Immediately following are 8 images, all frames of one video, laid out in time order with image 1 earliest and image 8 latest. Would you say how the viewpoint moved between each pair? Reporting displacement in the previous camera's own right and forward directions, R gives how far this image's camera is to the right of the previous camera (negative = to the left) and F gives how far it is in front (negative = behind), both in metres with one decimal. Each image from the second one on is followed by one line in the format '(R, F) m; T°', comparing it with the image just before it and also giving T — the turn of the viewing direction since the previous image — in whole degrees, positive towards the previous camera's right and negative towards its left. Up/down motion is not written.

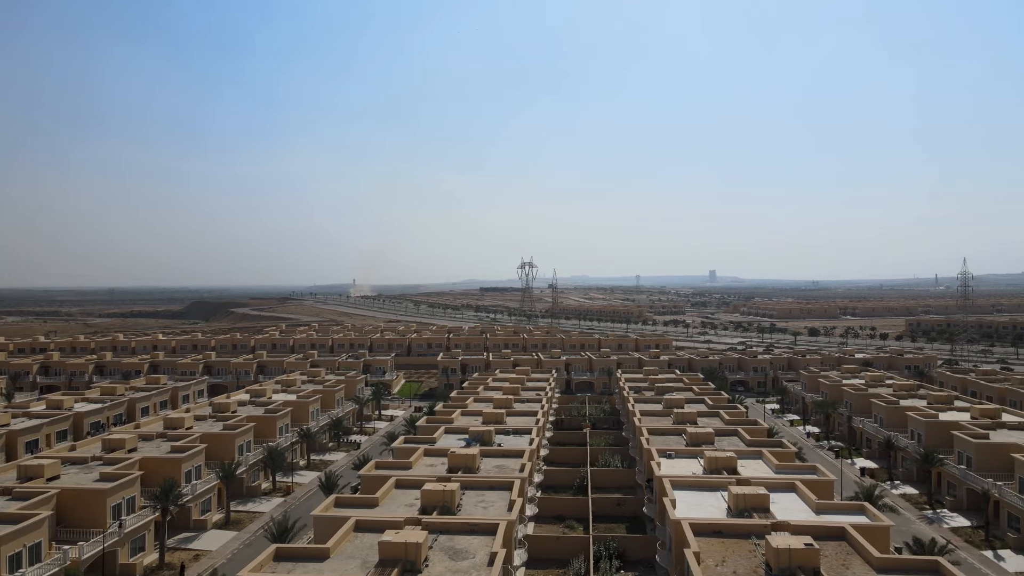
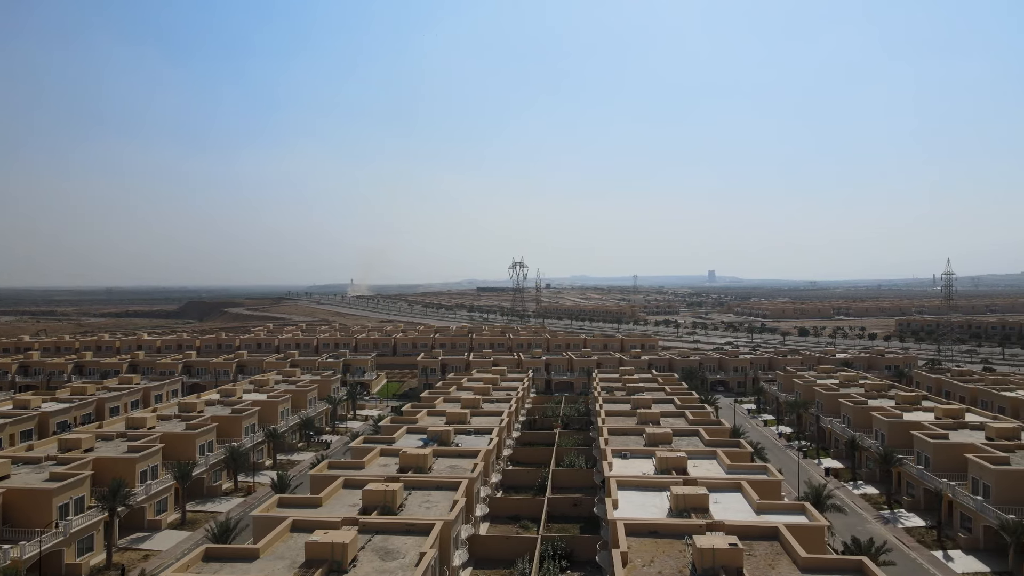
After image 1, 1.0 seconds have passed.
(+2.7, 0.0) m; 0°
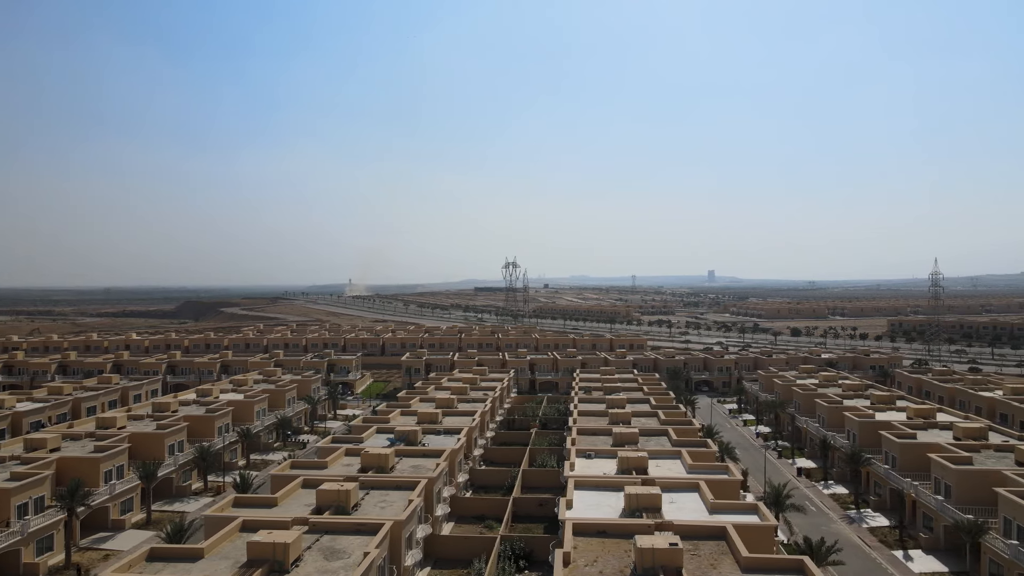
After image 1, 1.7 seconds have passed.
(+2.1, 0.0) m; 0°
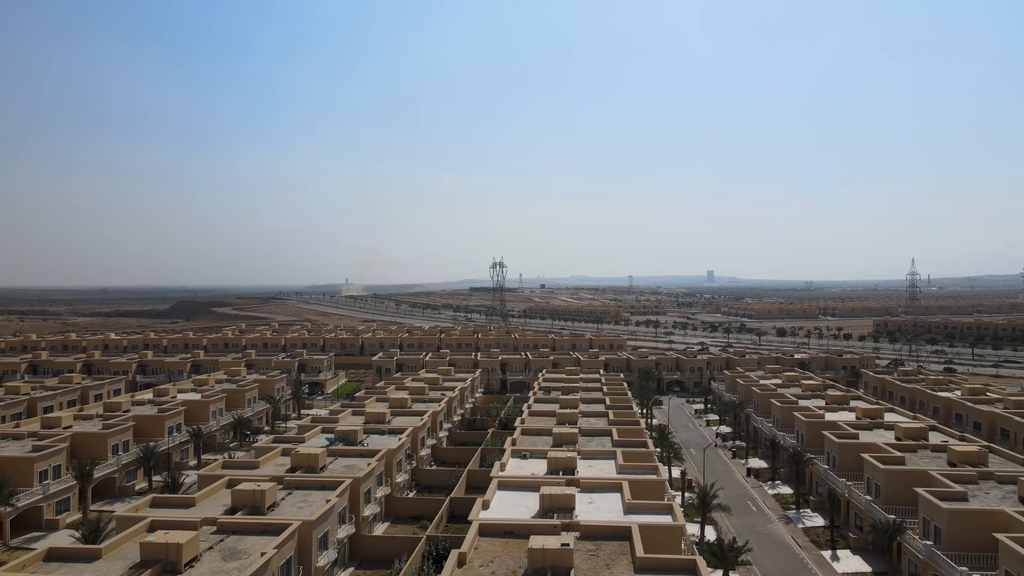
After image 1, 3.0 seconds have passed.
(+3.8, +0.1) m; 0°
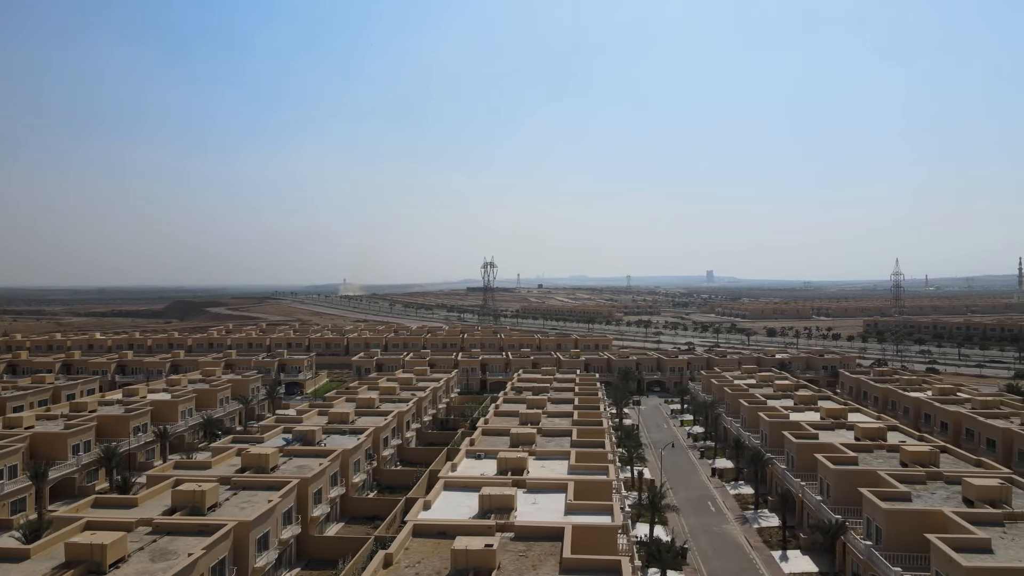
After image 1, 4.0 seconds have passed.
(+2.7, +0.1) m; 0°
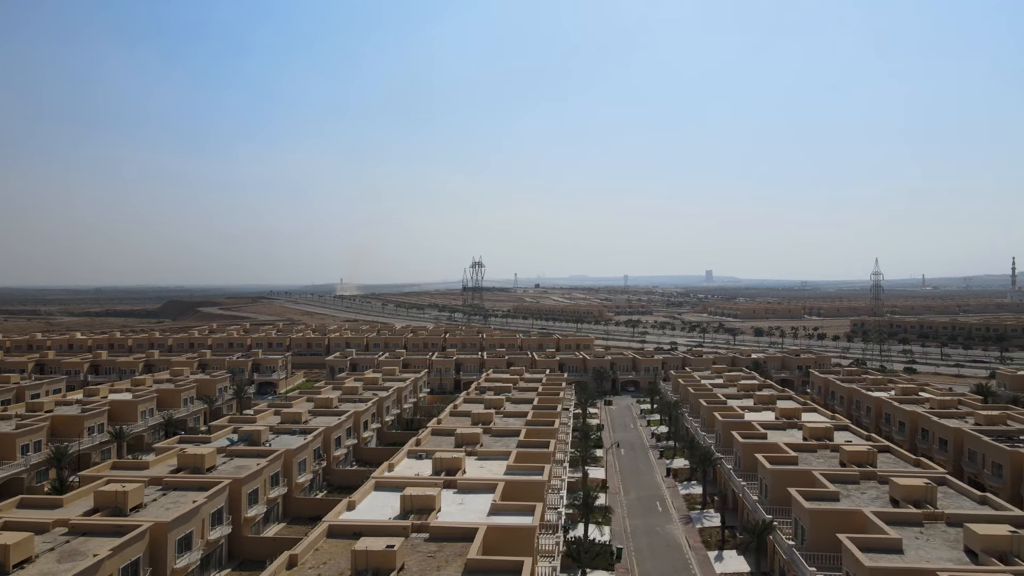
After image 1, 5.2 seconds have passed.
(+3.4, +0.1) m; 0°
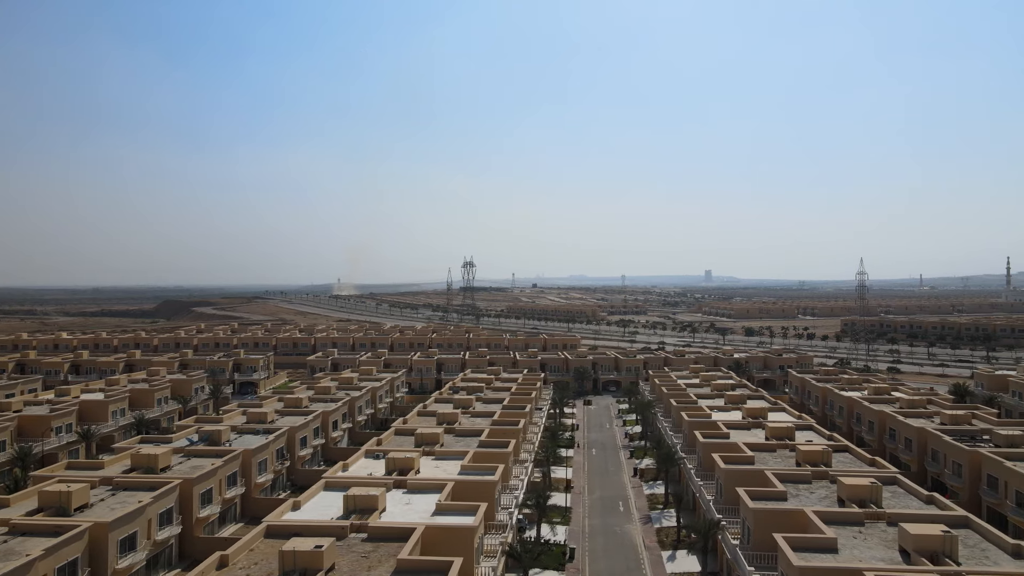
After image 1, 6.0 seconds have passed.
(+2.5, 0.0) m; 0°
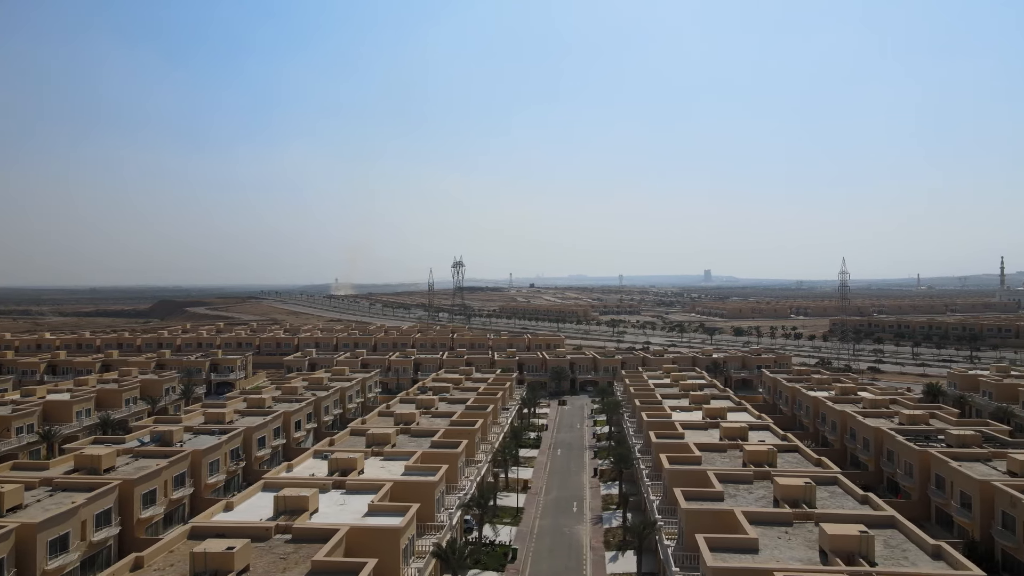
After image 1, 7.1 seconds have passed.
(+3.0, +0.1) m; 0°
